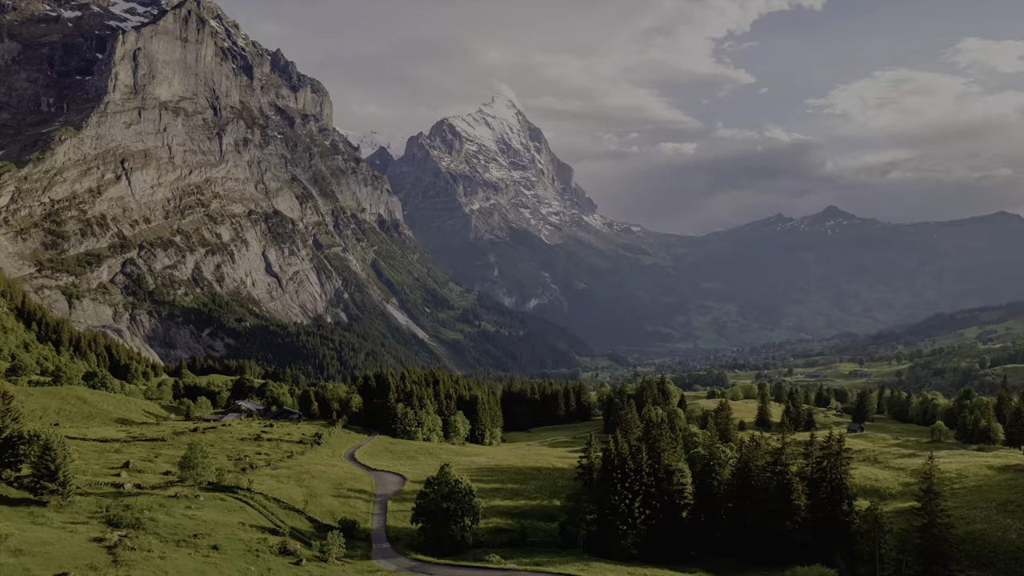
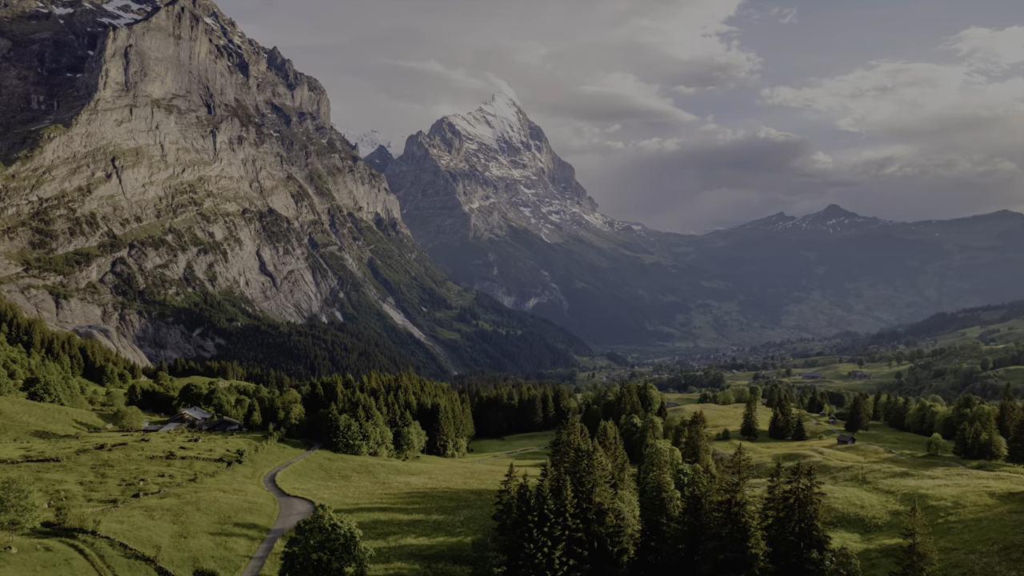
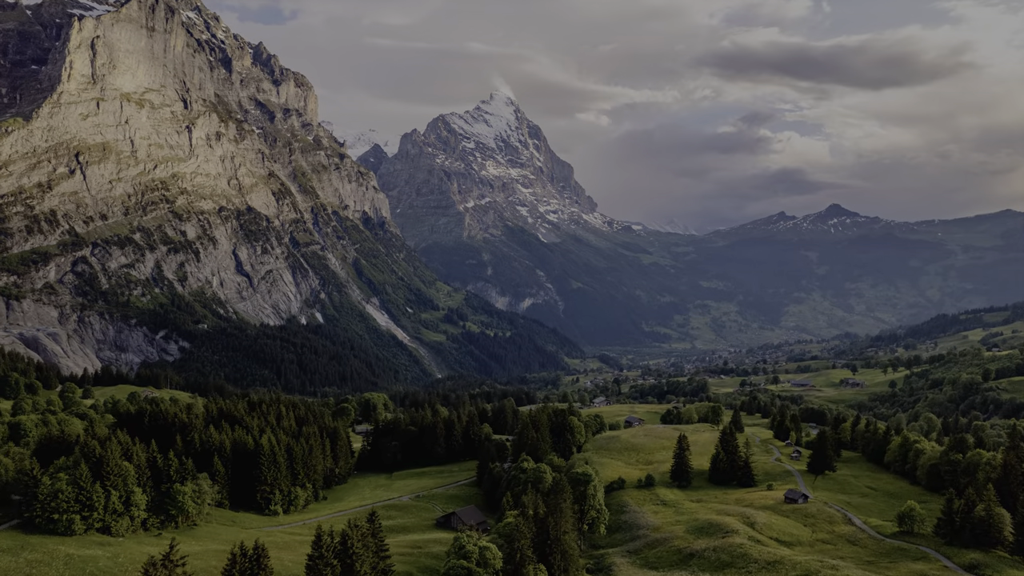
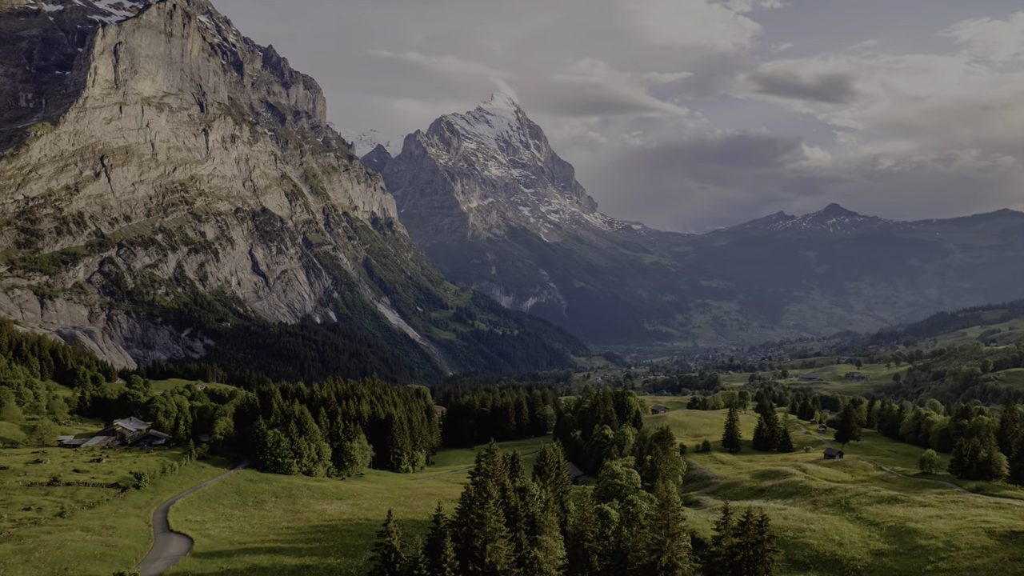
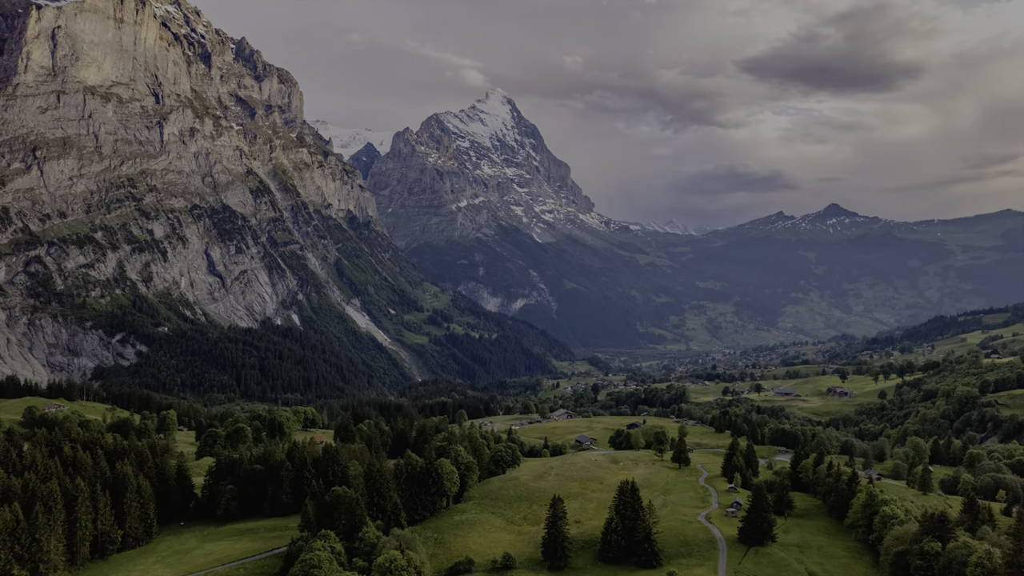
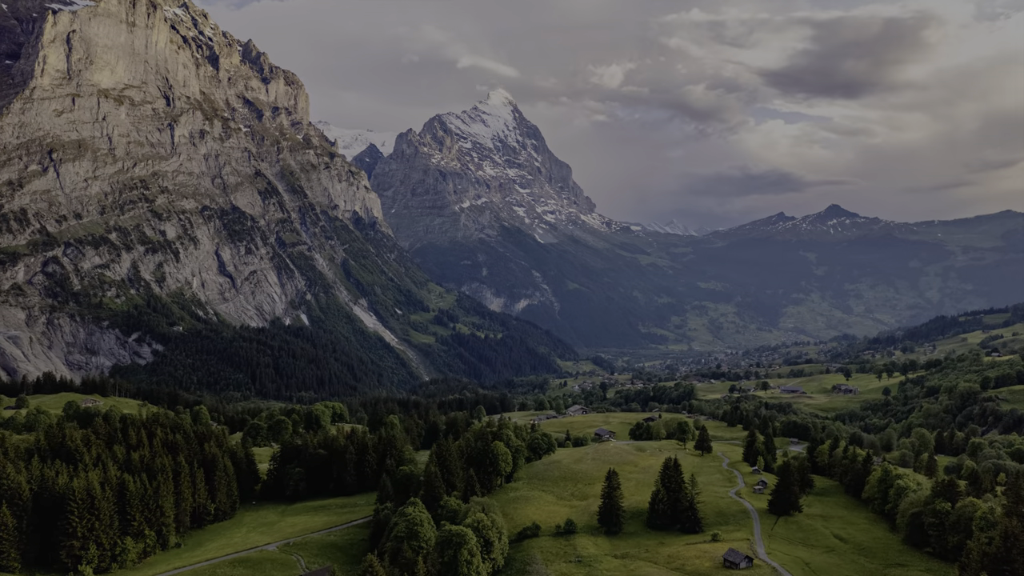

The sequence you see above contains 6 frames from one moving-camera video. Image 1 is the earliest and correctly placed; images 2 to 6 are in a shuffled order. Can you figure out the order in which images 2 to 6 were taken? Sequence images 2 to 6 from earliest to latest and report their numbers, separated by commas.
2, 4, 3, 6, 5
